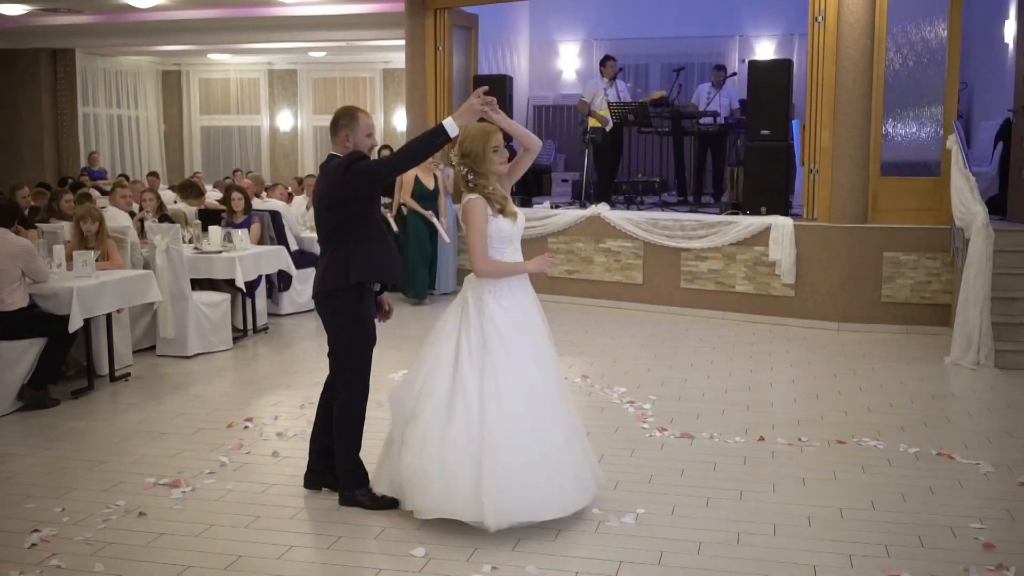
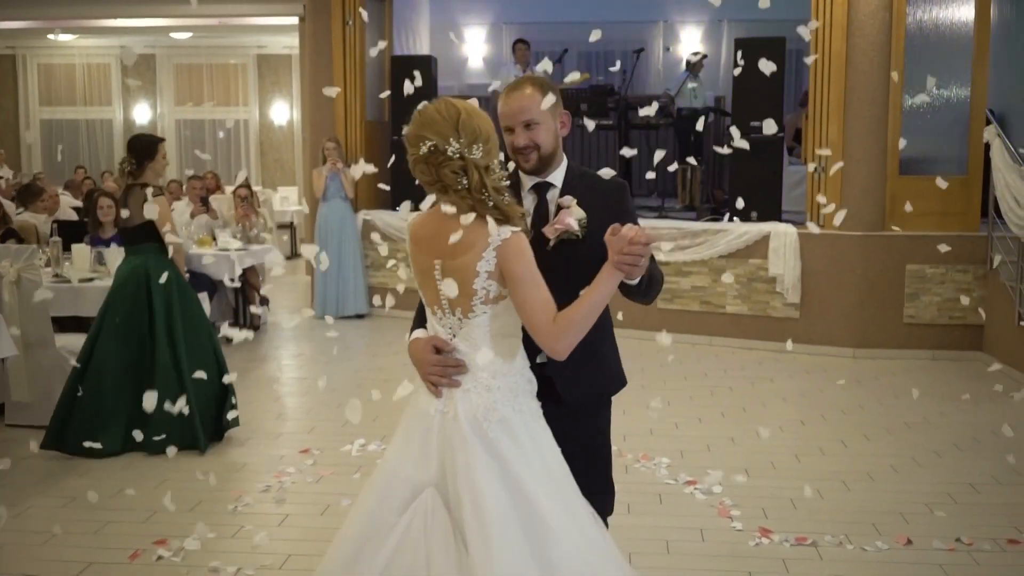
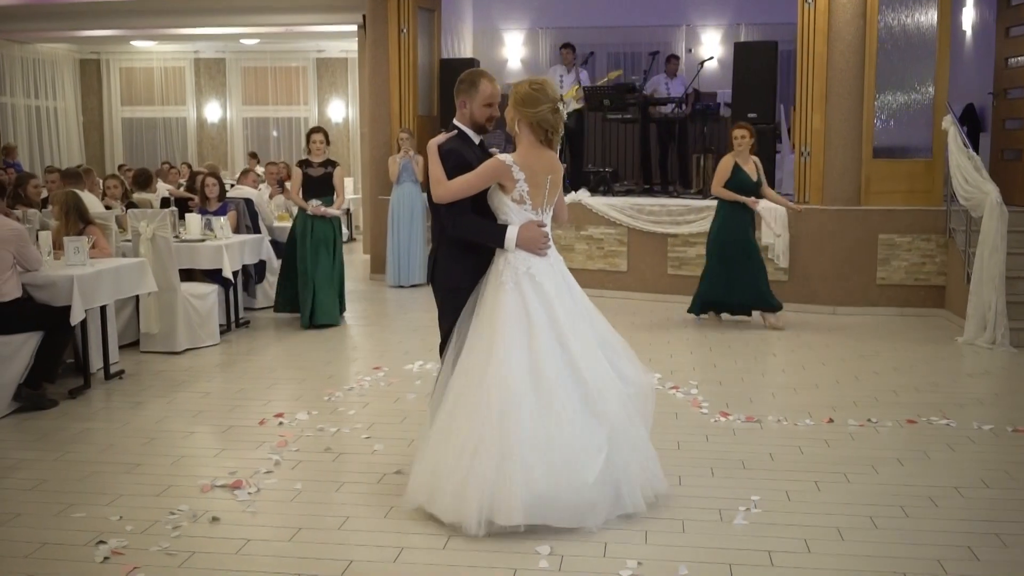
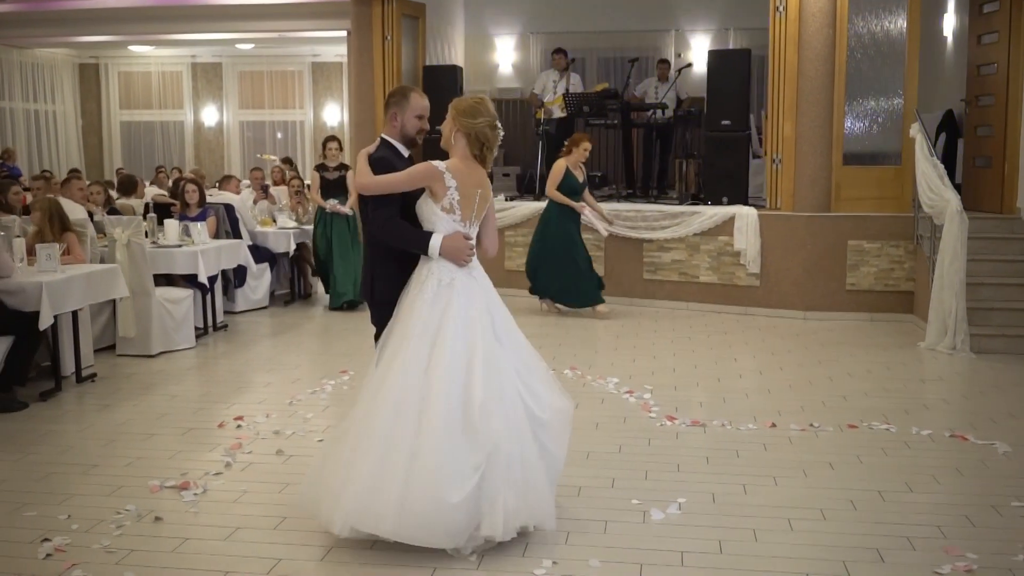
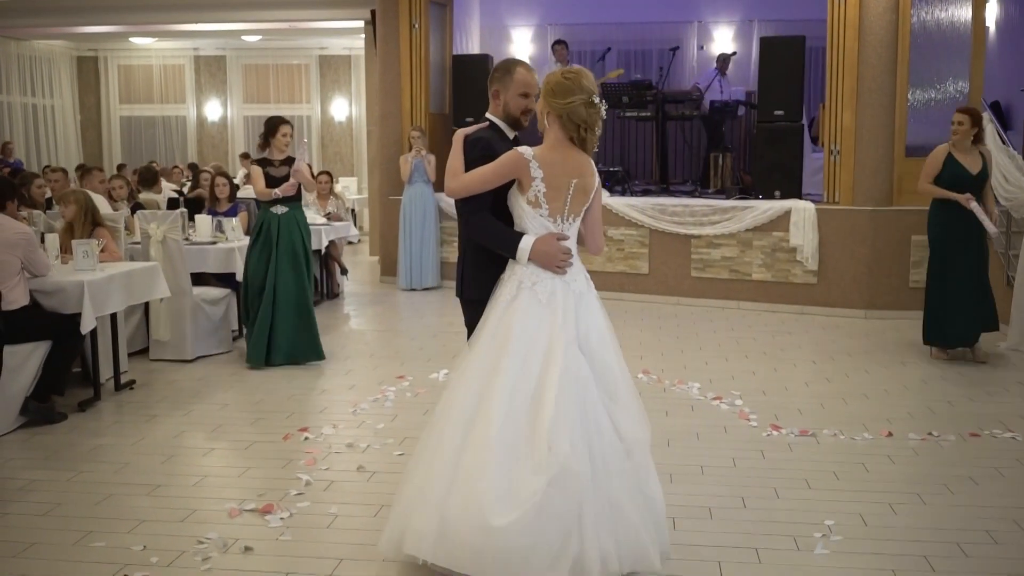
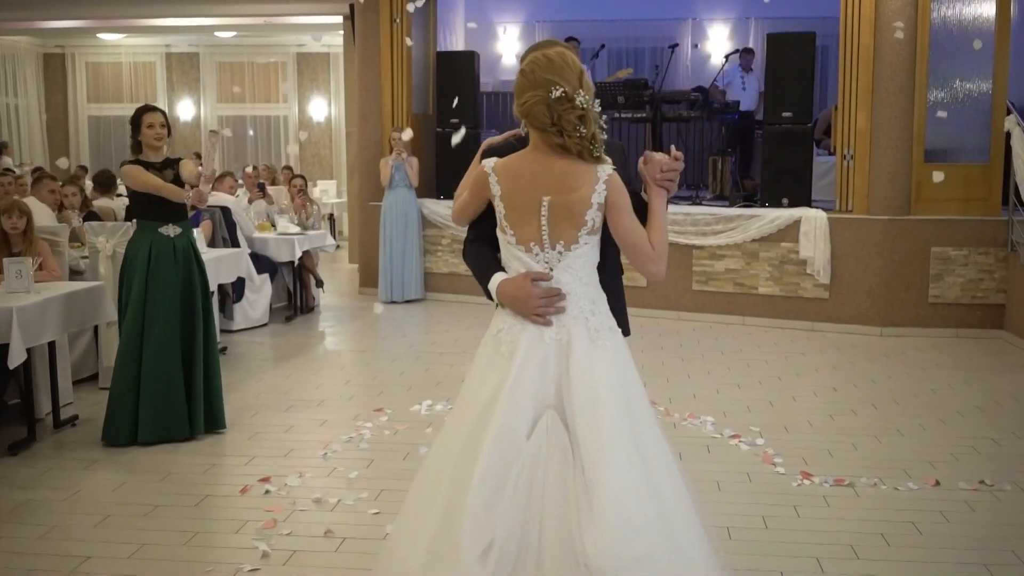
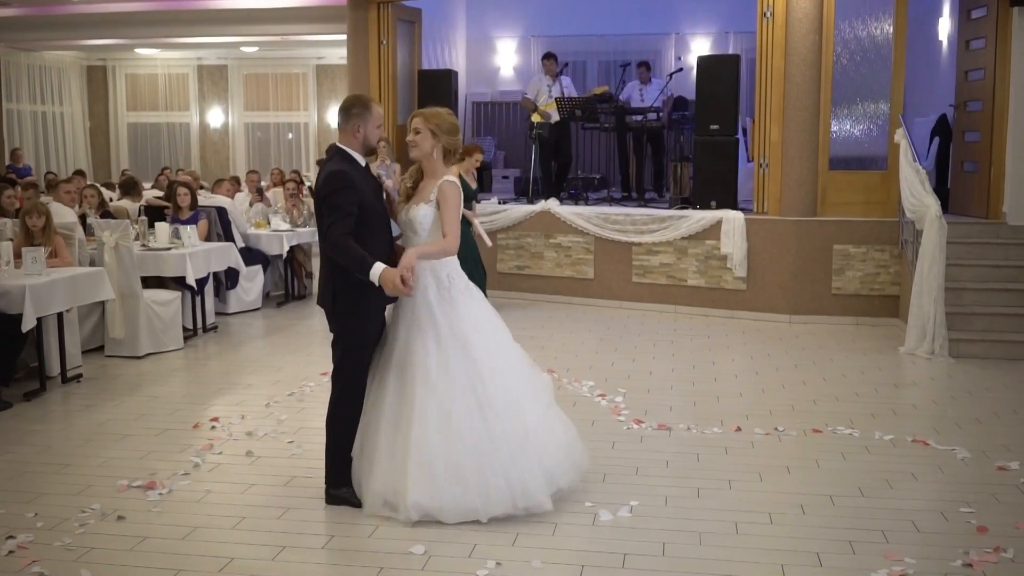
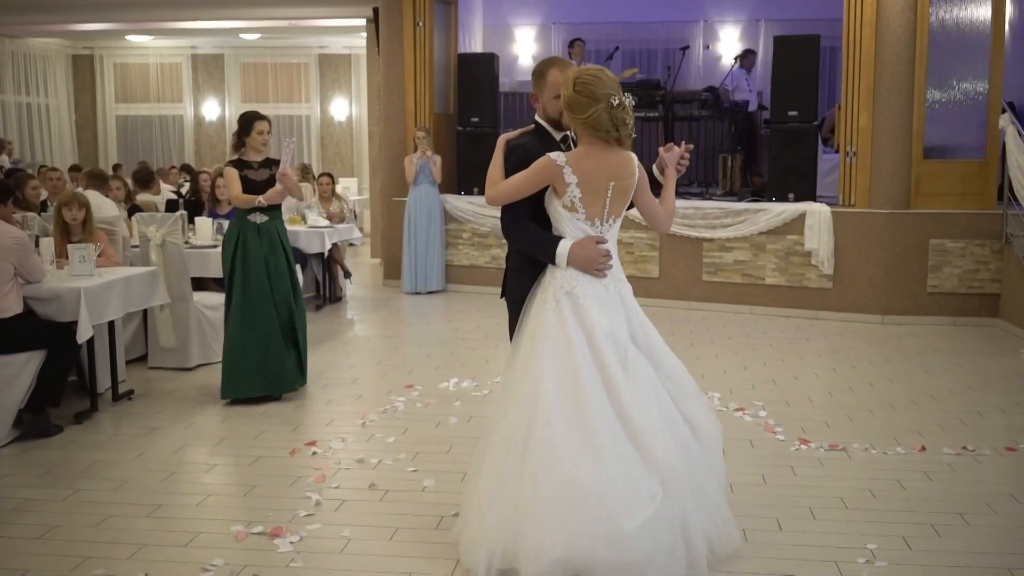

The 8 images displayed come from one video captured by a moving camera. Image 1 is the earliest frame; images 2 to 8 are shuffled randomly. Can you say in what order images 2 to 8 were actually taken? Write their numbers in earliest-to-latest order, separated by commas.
7, 4, 3, 5, 8, 6, 2
